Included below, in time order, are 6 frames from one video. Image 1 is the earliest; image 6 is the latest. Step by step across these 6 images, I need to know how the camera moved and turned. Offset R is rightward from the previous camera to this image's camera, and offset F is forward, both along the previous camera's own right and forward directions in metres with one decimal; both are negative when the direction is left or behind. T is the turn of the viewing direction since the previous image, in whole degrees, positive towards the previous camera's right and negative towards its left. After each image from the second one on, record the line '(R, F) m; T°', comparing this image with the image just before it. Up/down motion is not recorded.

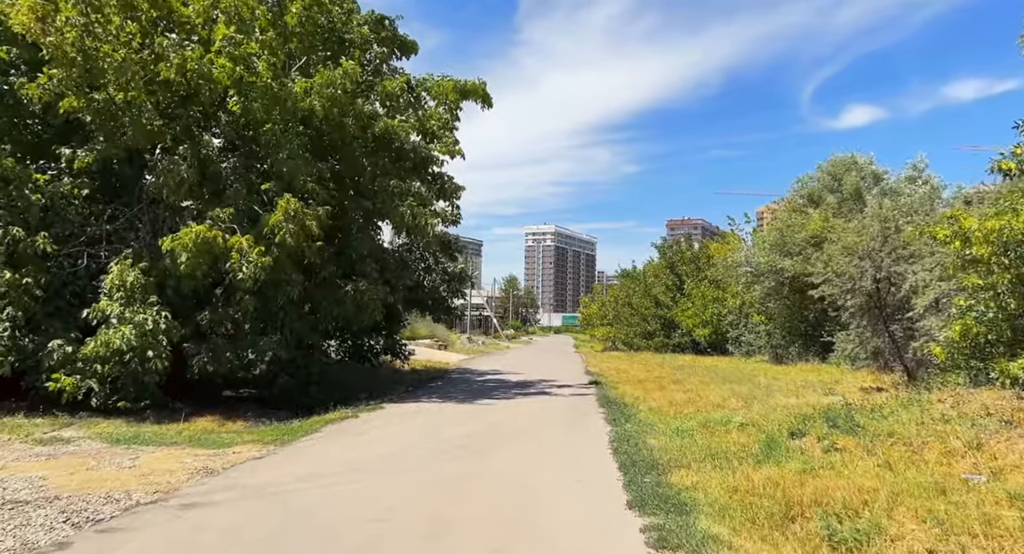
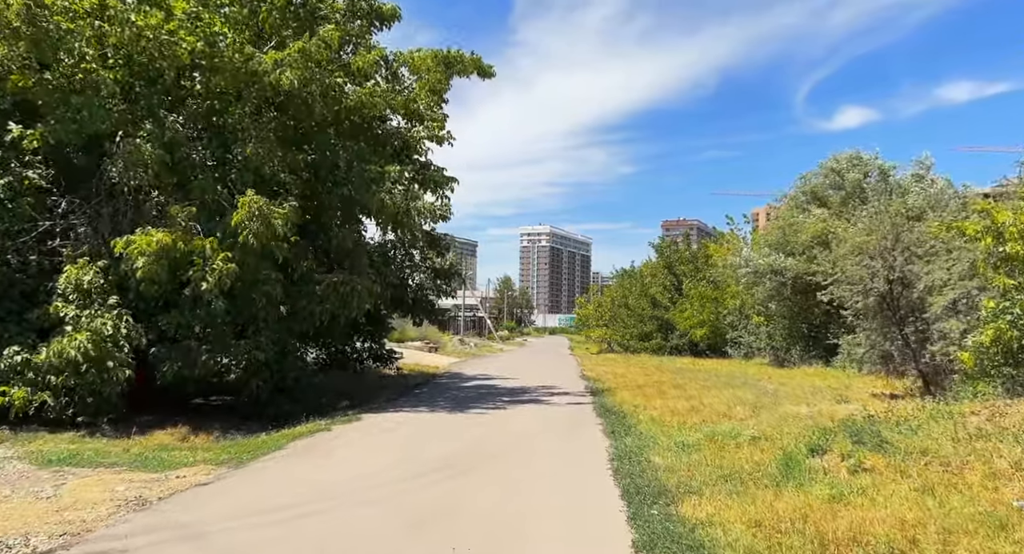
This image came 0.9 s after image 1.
(+0.1, +1.0) m; 0°
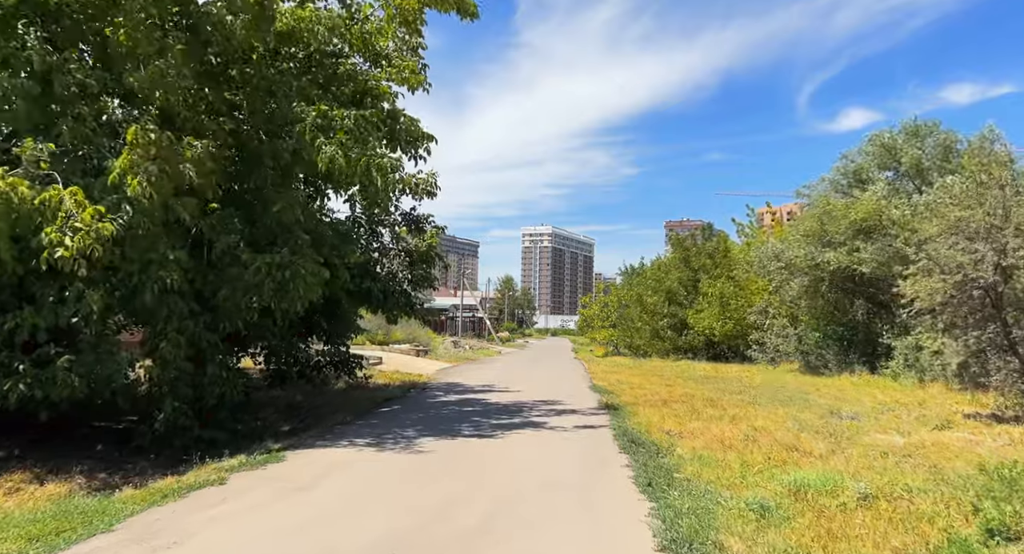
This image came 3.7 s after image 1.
(+0.1, +3.5) m; 0°
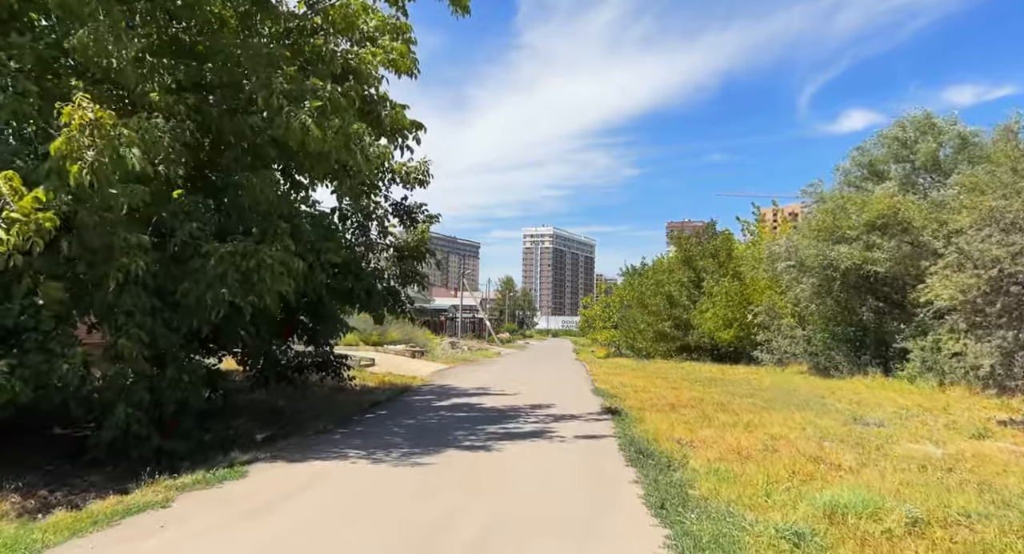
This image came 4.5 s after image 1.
(+0.1, +0.9) m; 0°
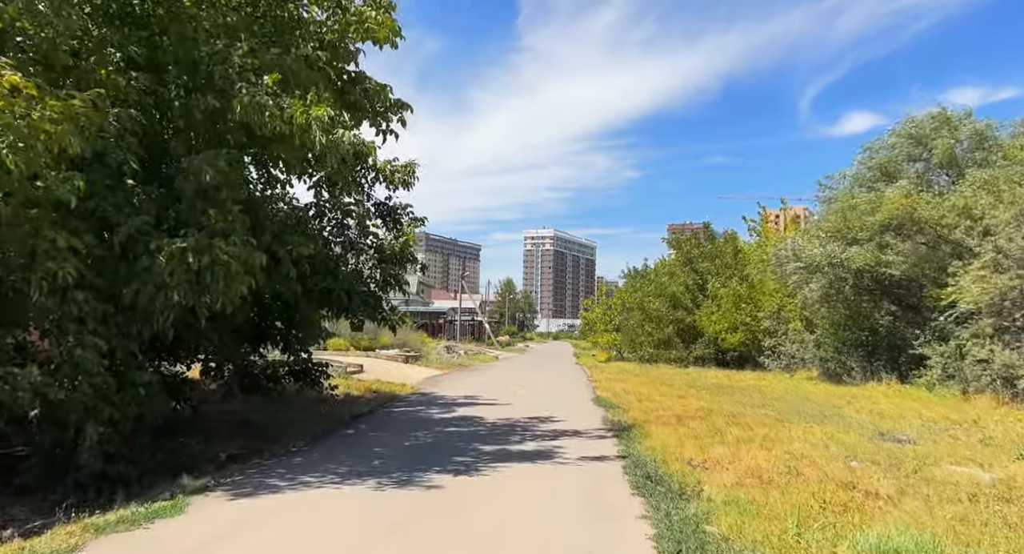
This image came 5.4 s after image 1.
(+0.1, +1.1) m; 0°
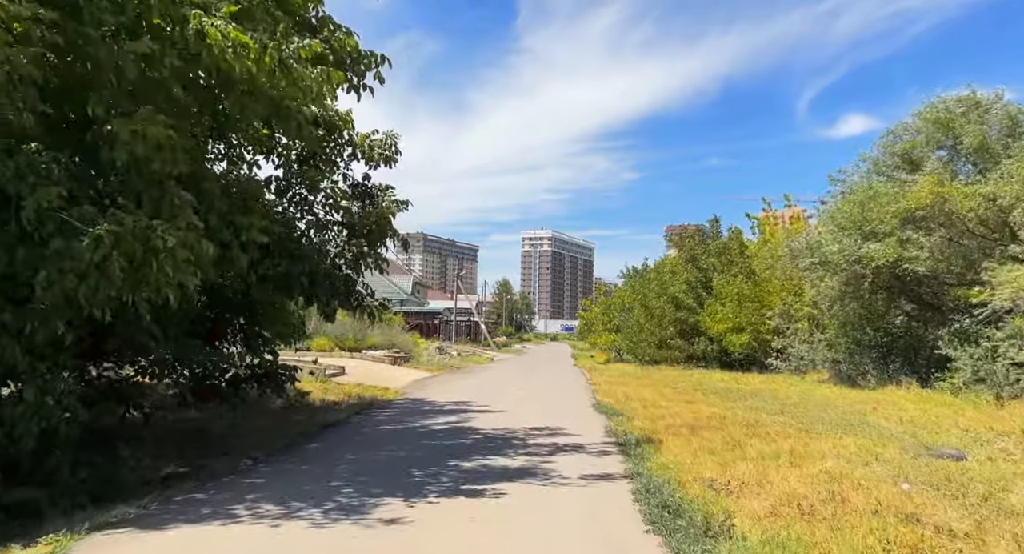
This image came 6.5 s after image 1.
(+0.1, +1.4) m; 0°
